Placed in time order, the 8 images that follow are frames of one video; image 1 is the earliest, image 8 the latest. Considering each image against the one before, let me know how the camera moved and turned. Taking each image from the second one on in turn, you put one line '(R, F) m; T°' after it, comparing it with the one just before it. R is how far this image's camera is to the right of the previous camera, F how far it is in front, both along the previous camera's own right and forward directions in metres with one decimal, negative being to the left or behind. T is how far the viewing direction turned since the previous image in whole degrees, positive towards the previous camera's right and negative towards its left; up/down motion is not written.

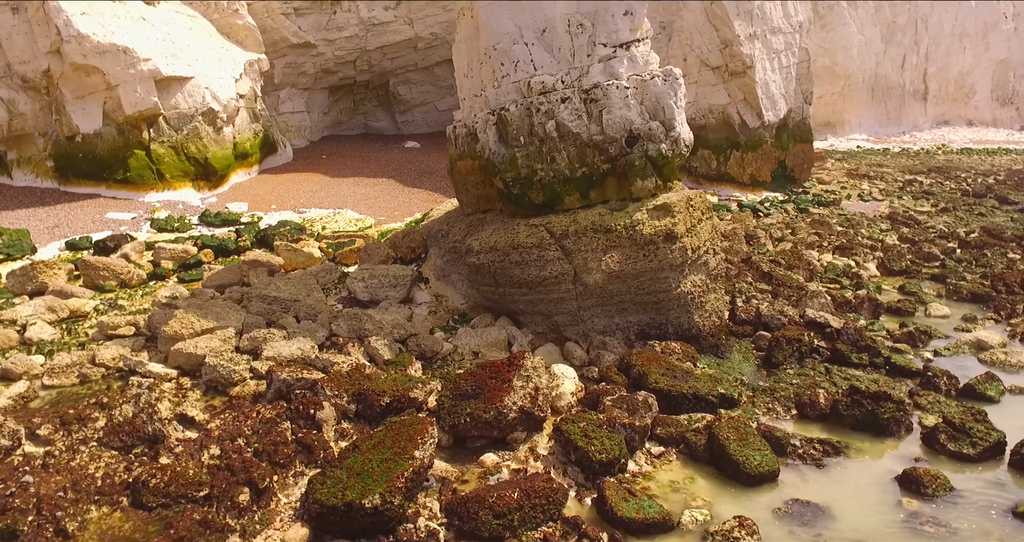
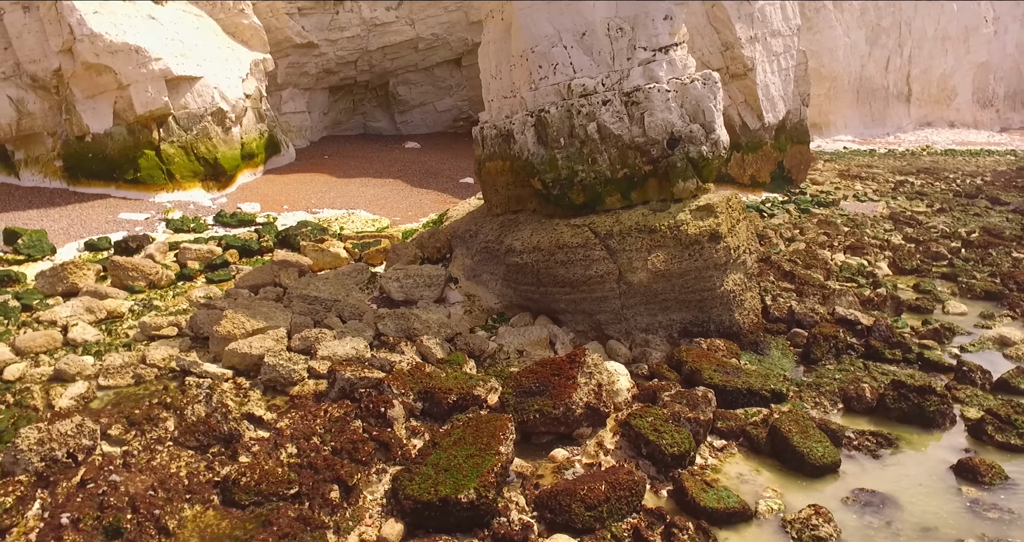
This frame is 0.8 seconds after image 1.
(-0.6, -0.1) m; +2°
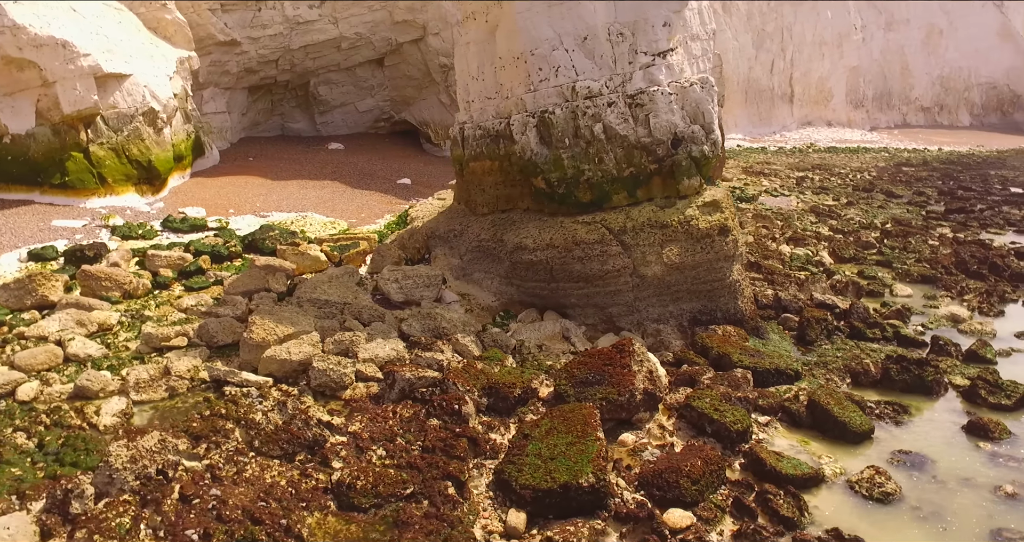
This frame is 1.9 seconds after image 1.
(-1.3, -0.1) m; +9°
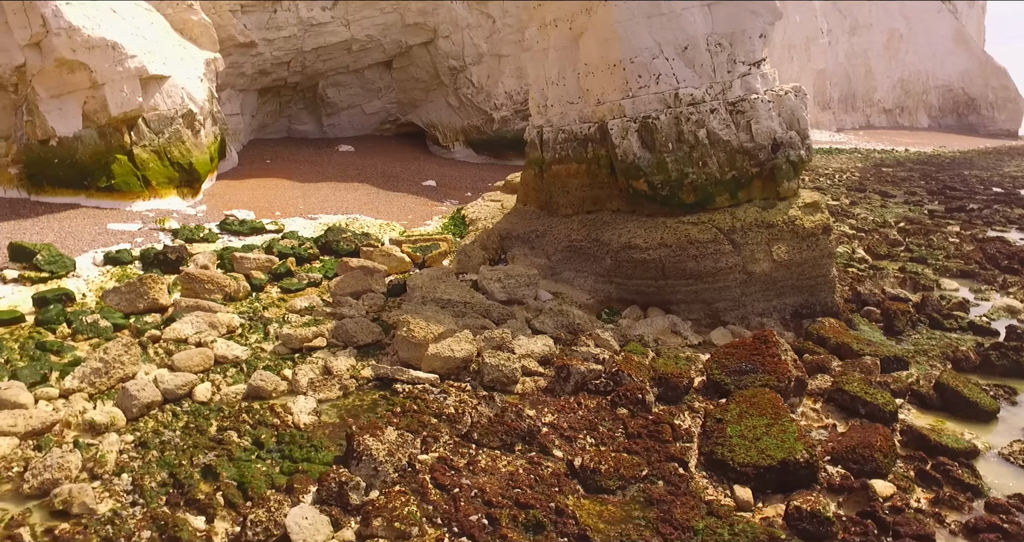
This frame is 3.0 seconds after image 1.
(-1.7, -0.3) m; +4°
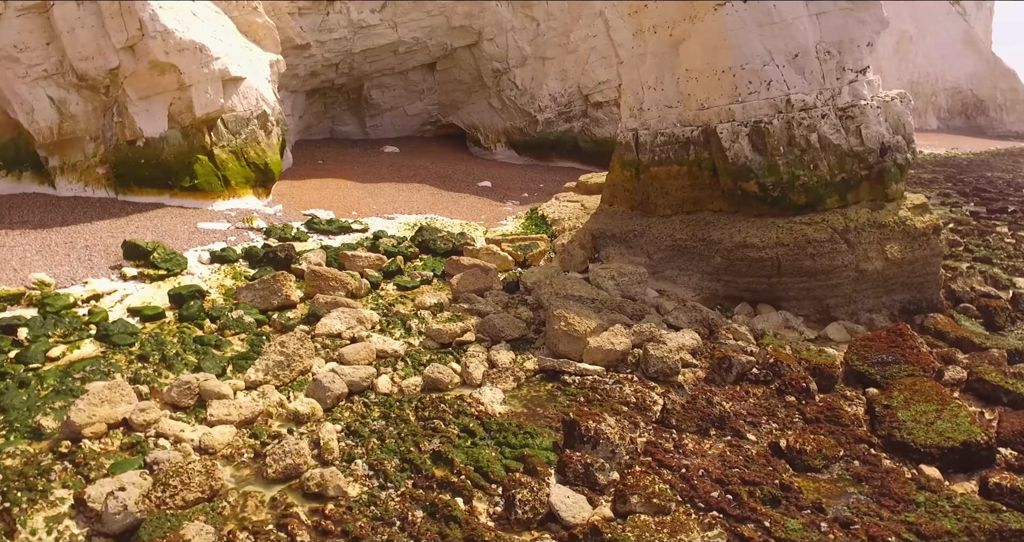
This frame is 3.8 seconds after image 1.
(-1.5, -0.3) m; +1°
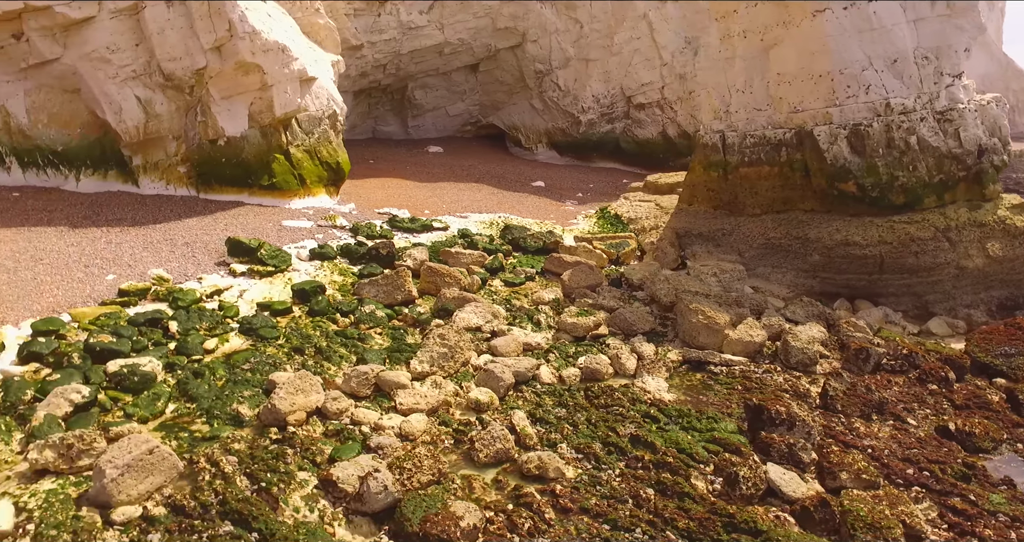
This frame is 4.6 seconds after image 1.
(-1.4, -0.3) m; +1°
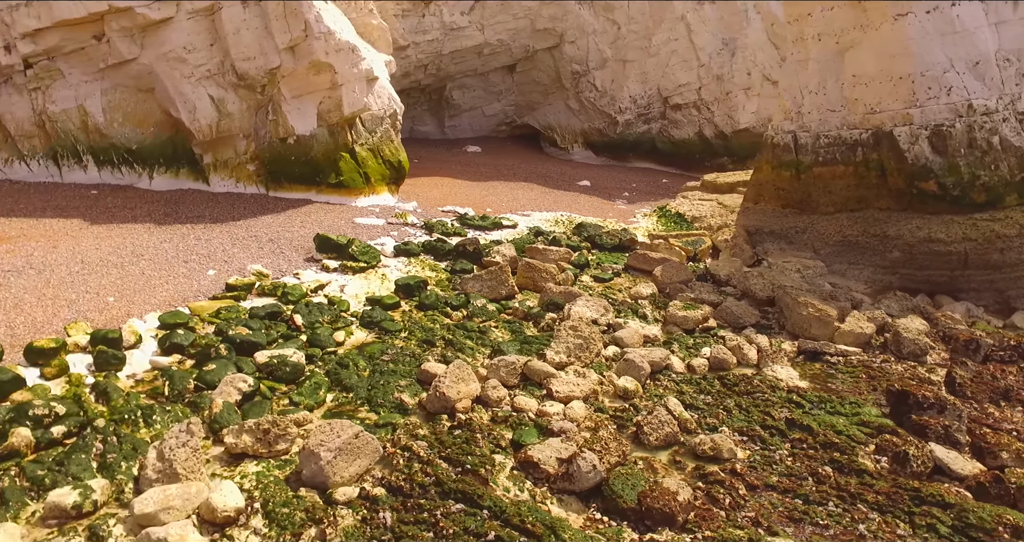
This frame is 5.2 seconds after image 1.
(-1.2, -0.2) m; +1°
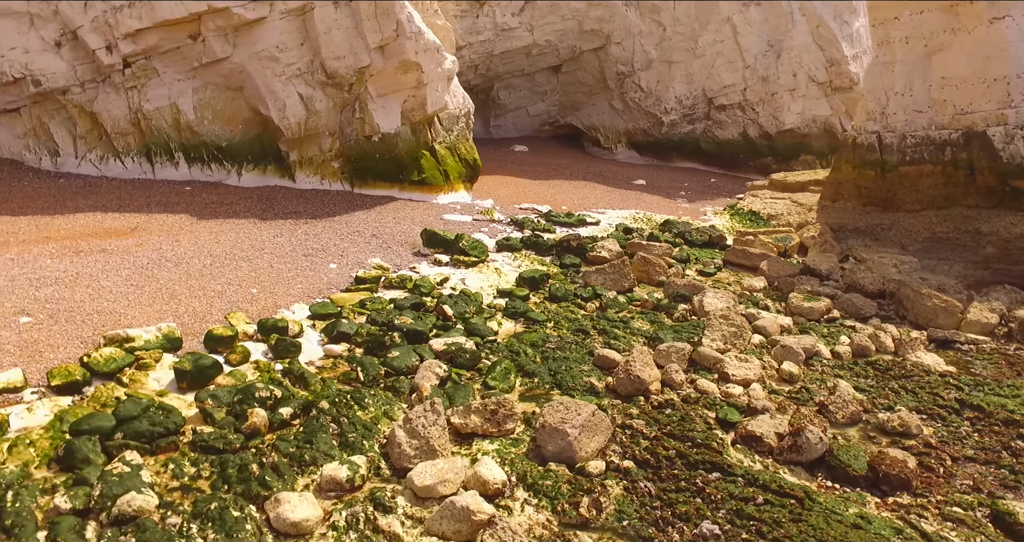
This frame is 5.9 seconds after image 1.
(-1.6, -0.3) m; +1°
